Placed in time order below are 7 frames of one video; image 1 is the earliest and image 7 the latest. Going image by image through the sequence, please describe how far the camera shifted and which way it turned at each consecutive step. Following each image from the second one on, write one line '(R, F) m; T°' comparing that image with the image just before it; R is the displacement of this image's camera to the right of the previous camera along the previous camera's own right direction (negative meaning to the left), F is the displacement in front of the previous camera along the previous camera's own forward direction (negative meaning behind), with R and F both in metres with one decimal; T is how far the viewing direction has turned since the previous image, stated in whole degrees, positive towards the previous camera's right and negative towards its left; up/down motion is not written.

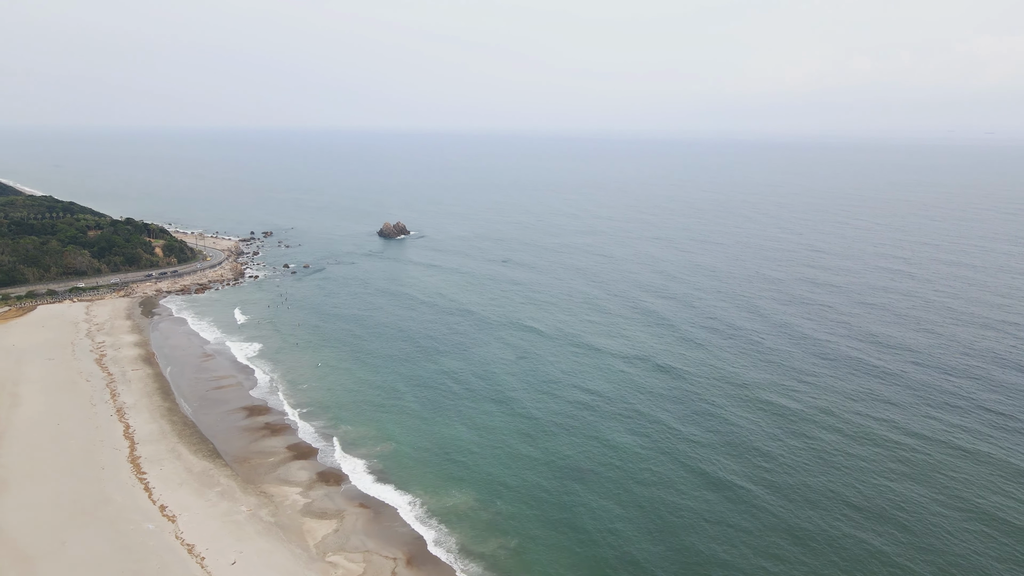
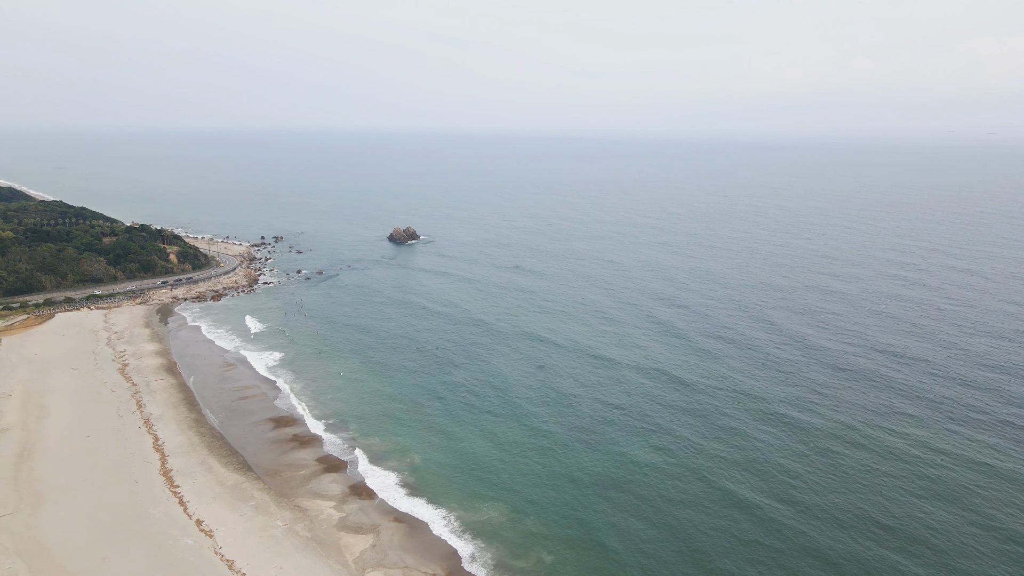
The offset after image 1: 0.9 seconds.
(-5.6, -0.3) m; 0°
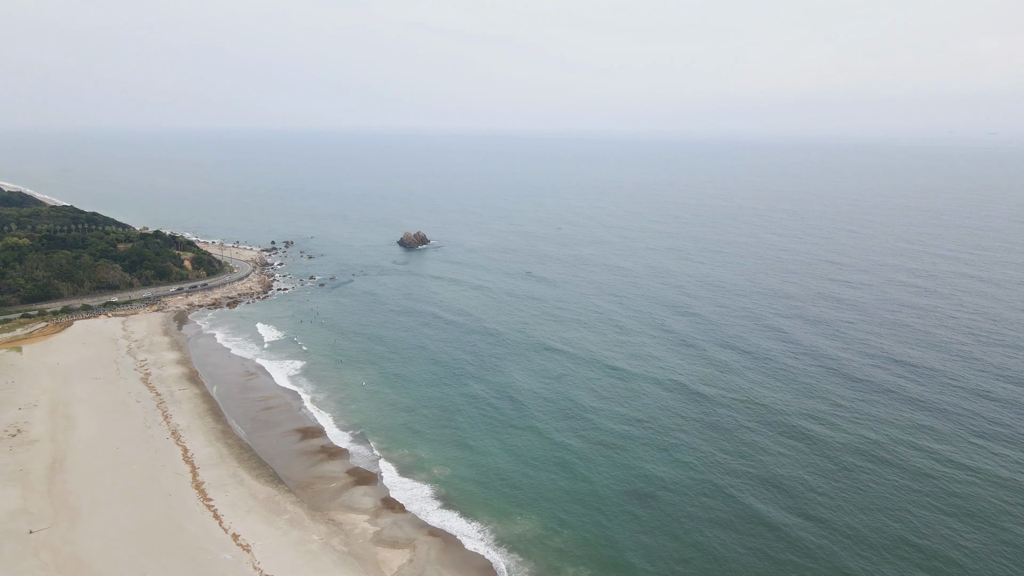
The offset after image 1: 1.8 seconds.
(-5.8, -0.2) m; 0°
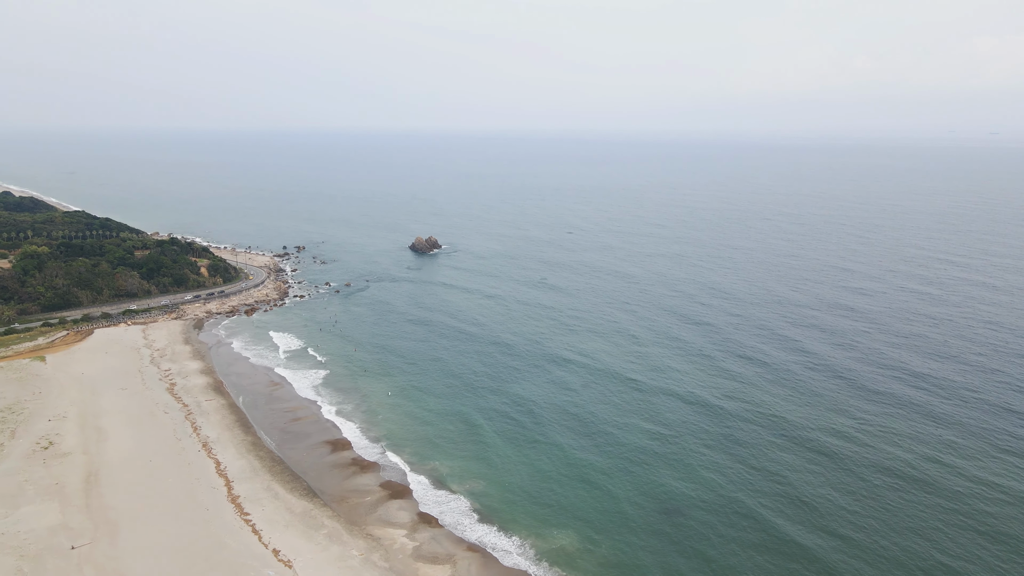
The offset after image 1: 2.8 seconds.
(-6.6, -0.2) m; 0°
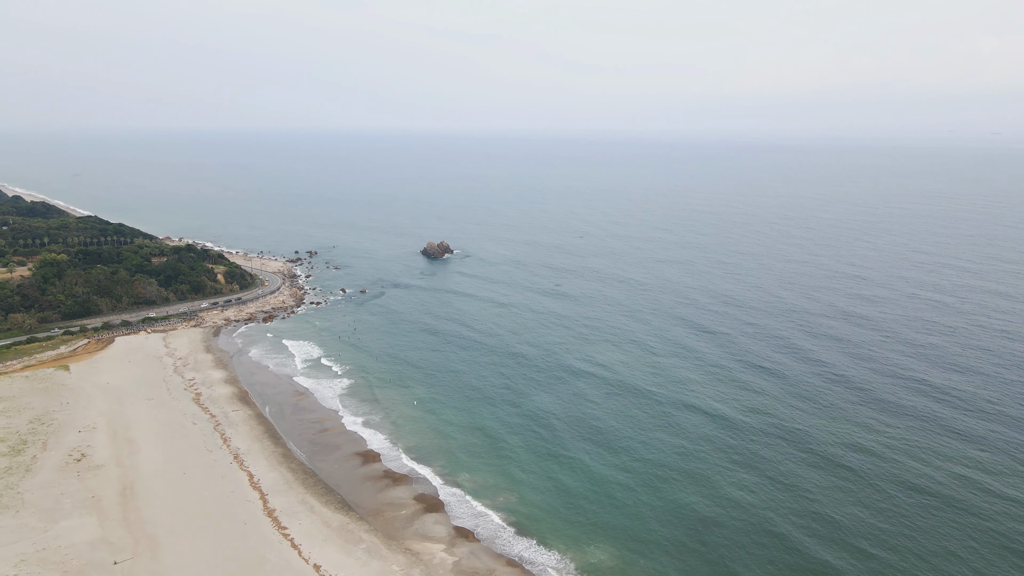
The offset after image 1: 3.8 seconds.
(-6.8, -0.2) m; 0°
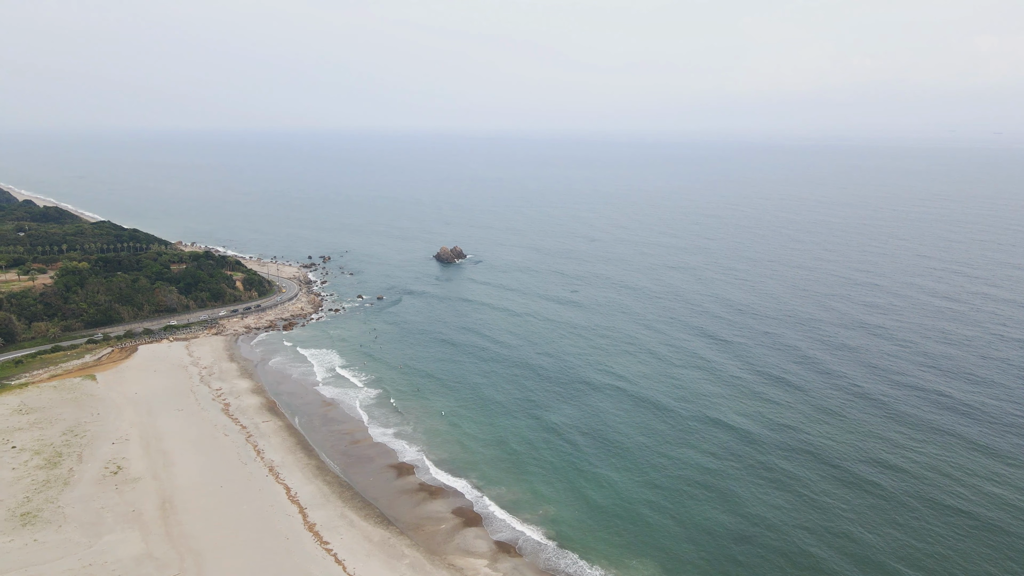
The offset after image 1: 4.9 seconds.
(-7.7, -0.1) m; 0°
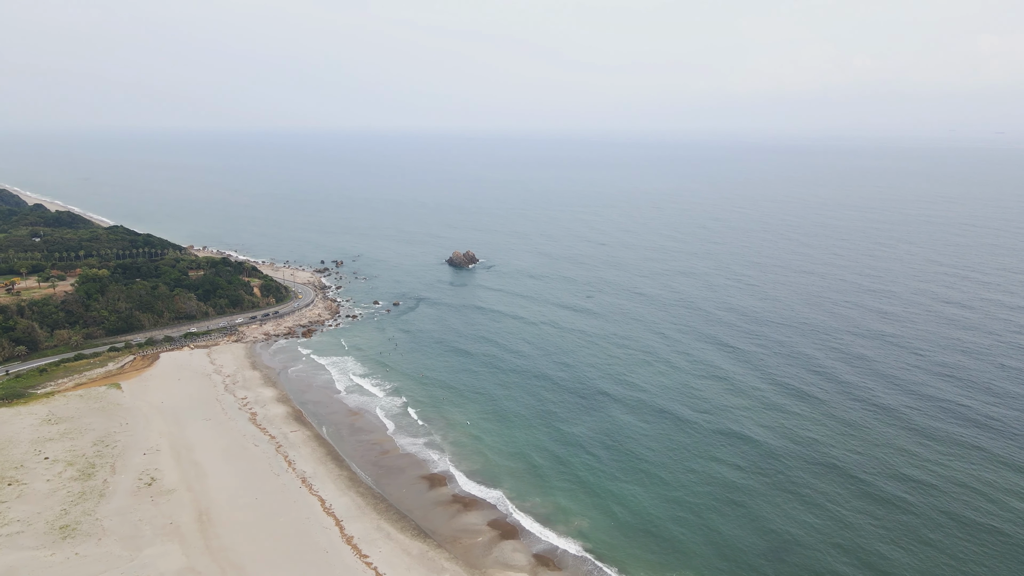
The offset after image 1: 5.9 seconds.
(-7.3, -0.2) m; 0°
